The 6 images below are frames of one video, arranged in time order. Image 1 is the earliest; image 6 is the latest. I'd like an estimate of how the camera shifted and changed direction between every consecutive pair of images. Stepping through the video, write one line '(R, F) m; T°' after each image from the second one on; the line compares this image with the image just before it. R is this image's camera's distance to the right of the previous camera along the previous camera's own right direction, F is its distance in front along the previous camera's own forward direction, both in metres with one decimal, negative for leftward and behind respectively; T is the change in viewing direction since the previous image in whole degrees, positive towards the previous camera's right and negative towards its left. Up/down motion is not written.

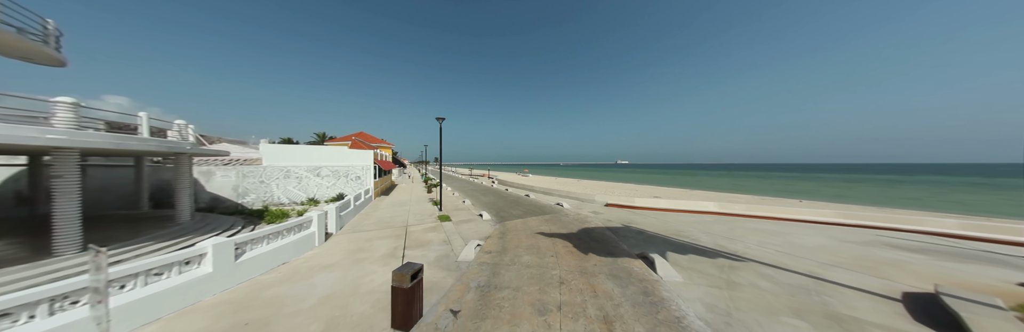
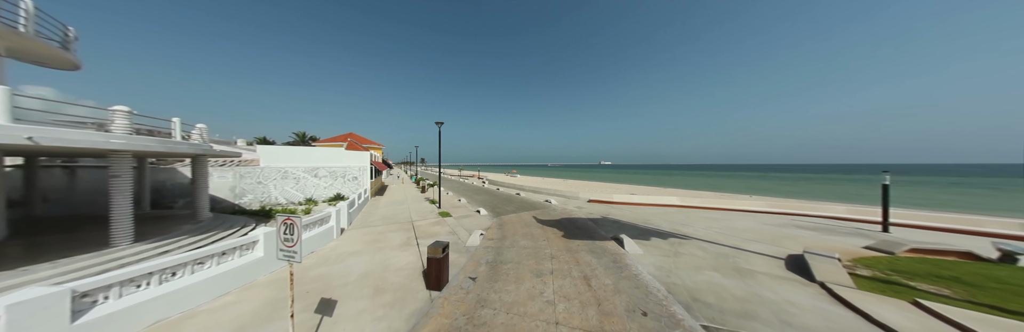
(-0.5, -1.3) m; +4°
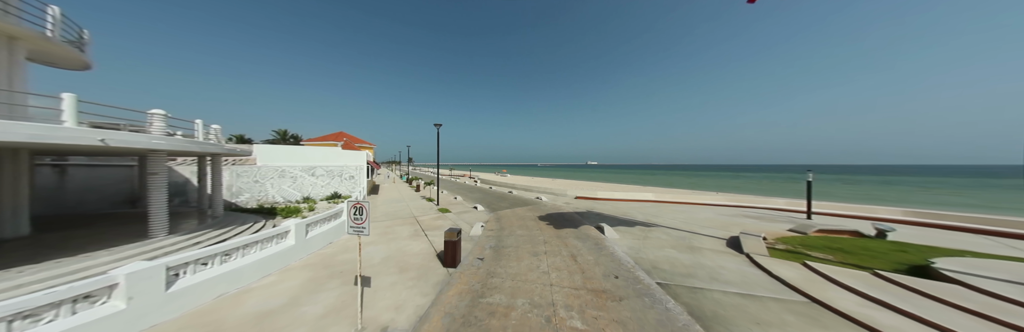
(-0.4, -1.1) m; +3°
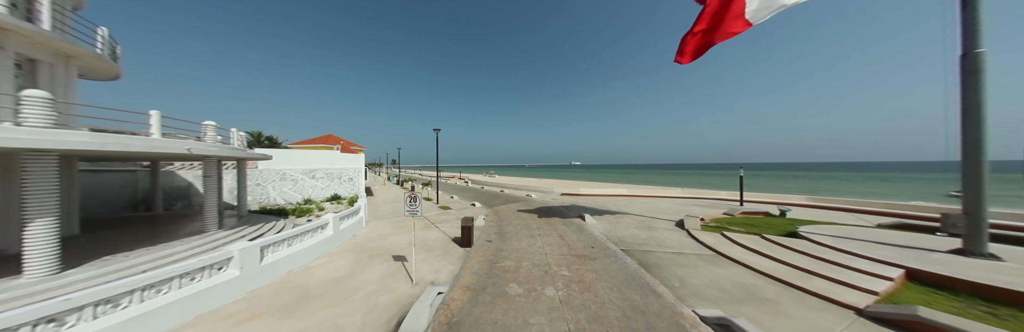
(-0.6, -1.7) m; +4°
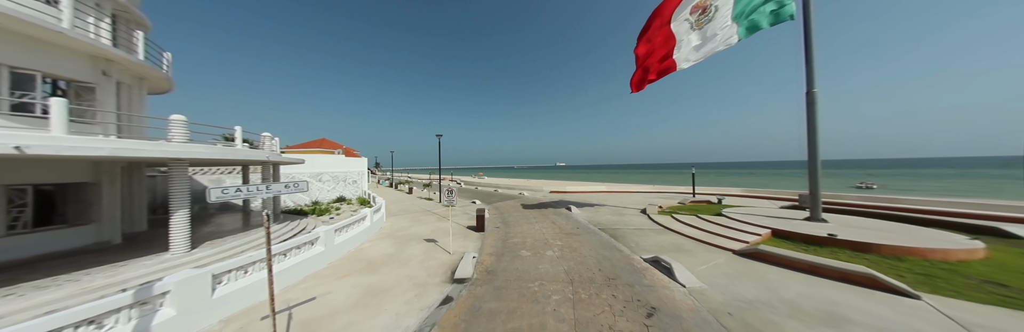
(-0.9, -2.1) m; +4°
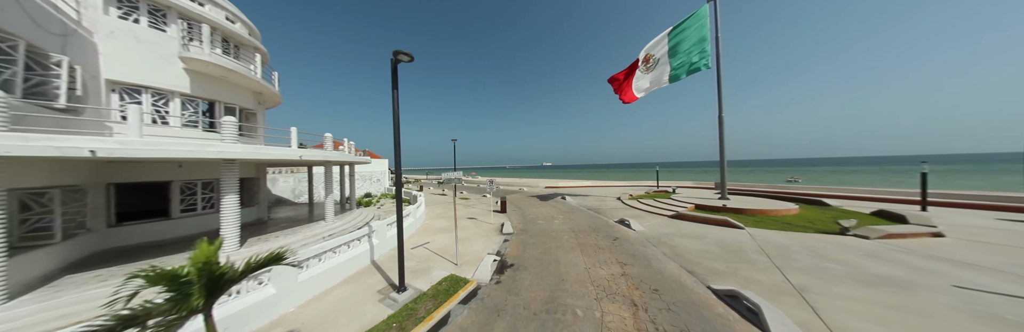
(-1.9, -3.7) m; +4°
